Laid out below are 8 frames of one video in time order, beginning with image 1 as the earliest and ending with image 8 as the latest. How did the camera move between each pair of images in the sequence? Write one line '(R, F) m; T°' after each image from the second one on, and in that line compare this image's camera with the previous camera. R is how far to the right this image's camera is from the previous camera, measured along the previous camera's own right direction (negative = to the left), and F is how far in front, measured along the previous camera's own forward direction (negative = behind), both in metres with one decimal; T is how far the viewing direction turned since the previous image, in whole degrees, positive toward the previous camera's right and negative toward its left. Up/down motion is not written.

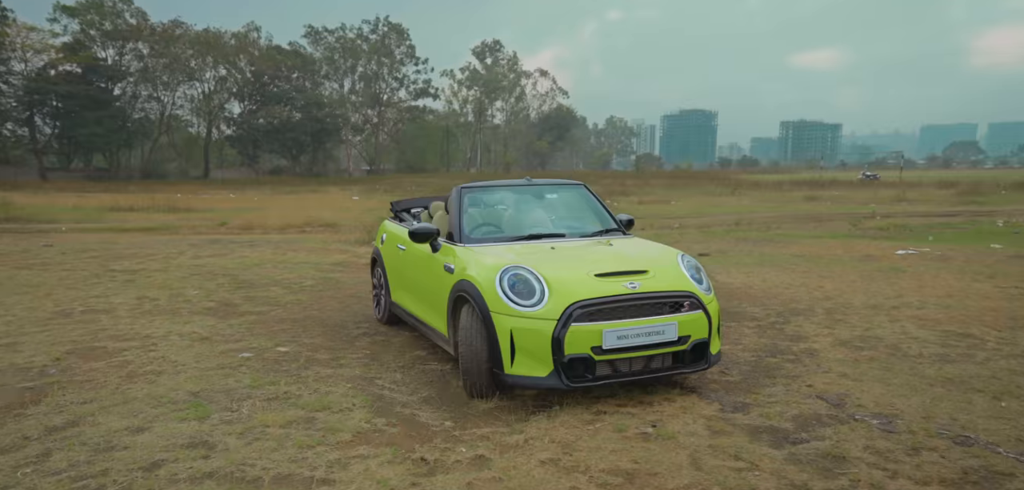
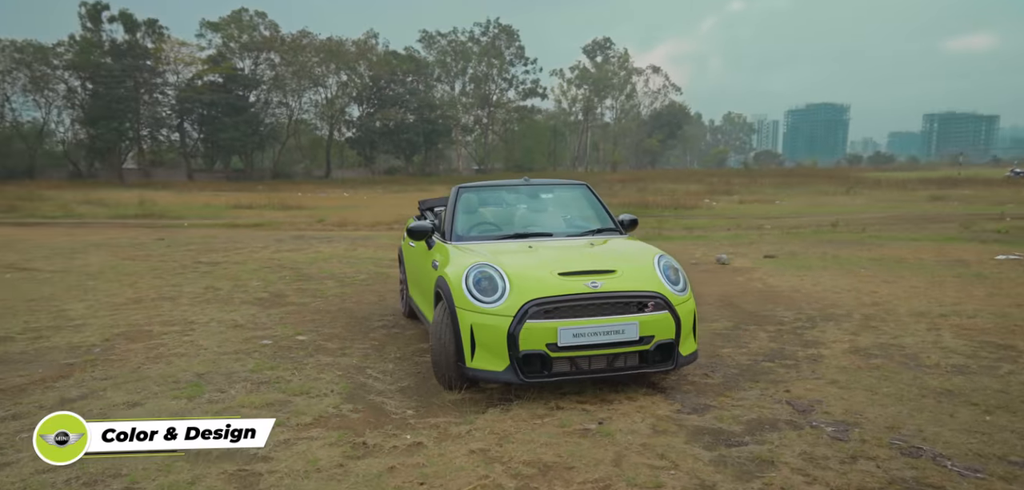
(+0.6, 0.0) m; -7°
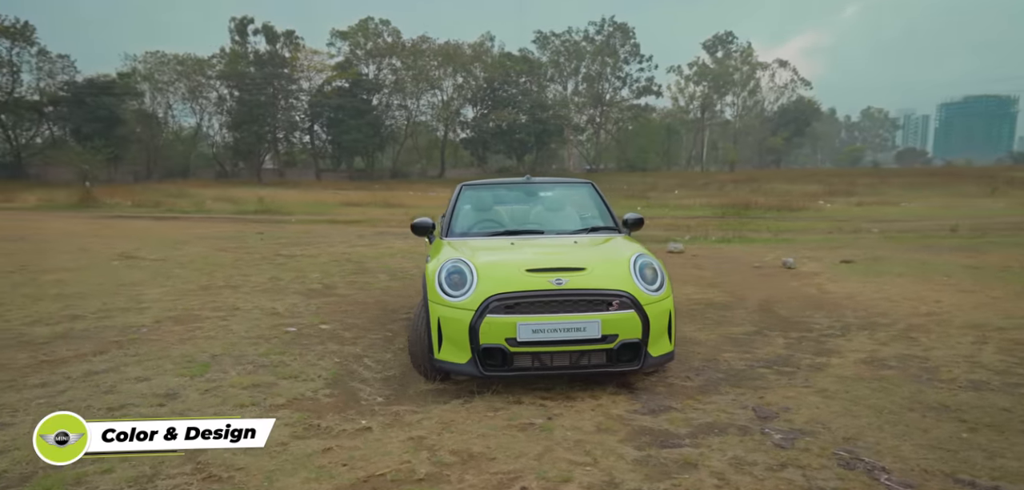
(+0.6, 0.0) m; -7°
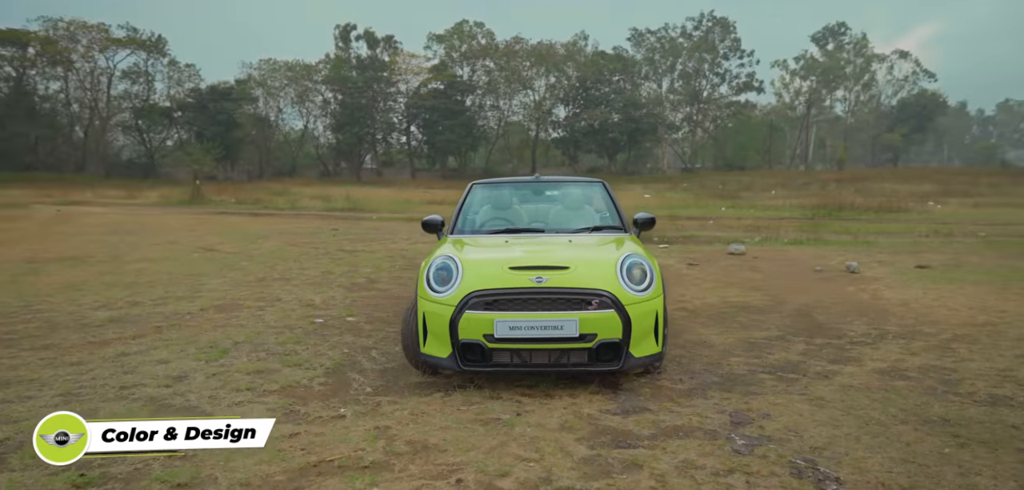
(+0.4, 0.0) m; -6°
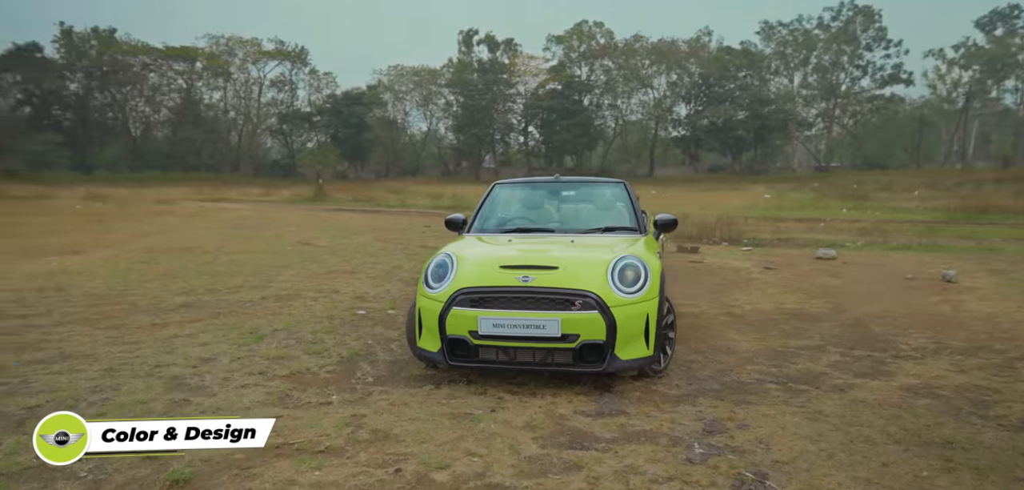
(+0.5, 0.0) m; -8°
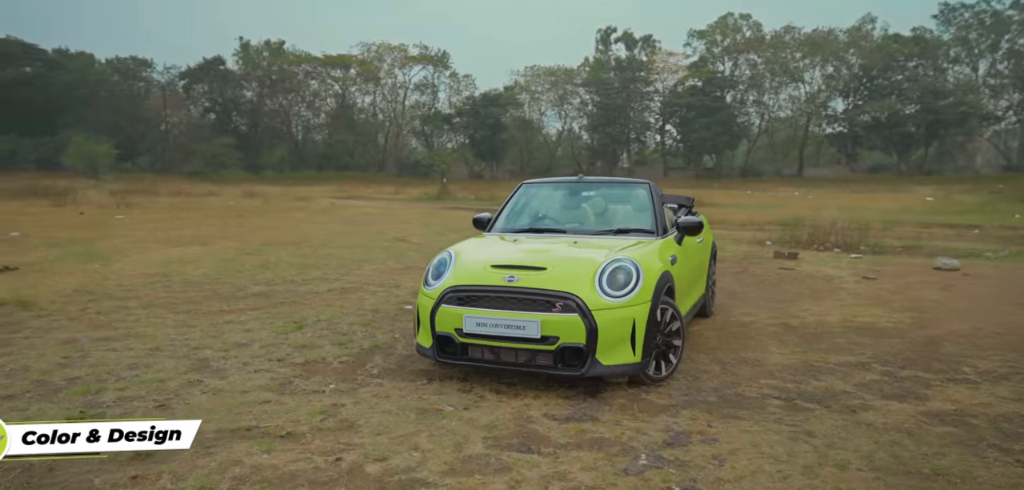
(+0.6, 0.0) m; -9°
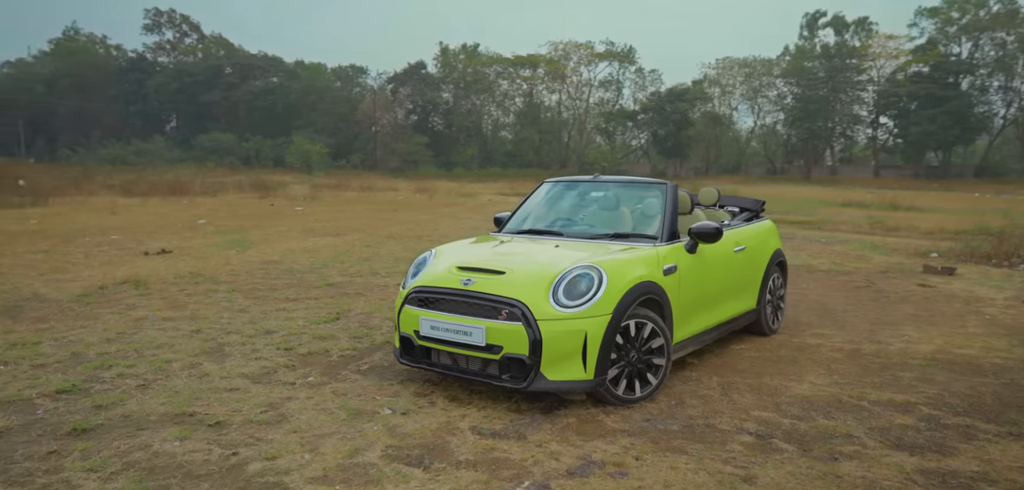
(+0.9, +0.2) m; -13°
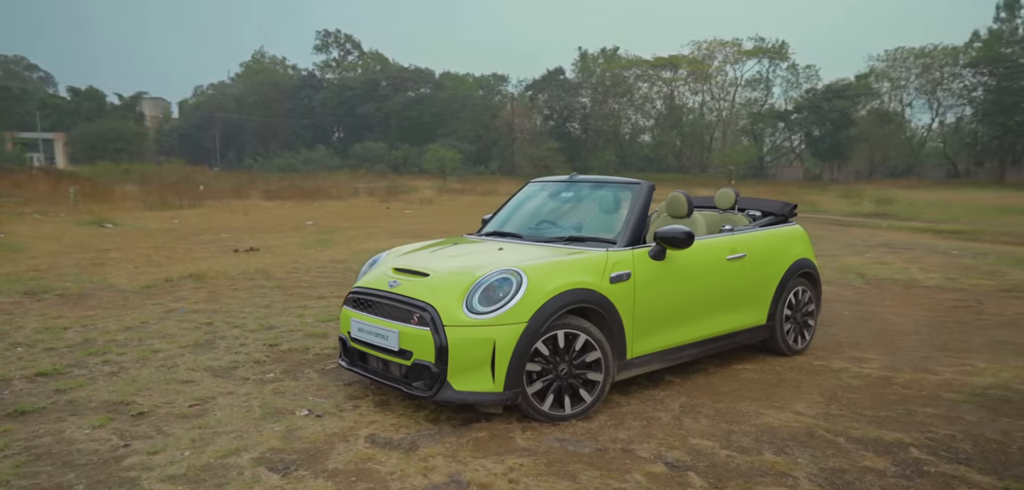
(+0.9, +0.2) m; -10°
